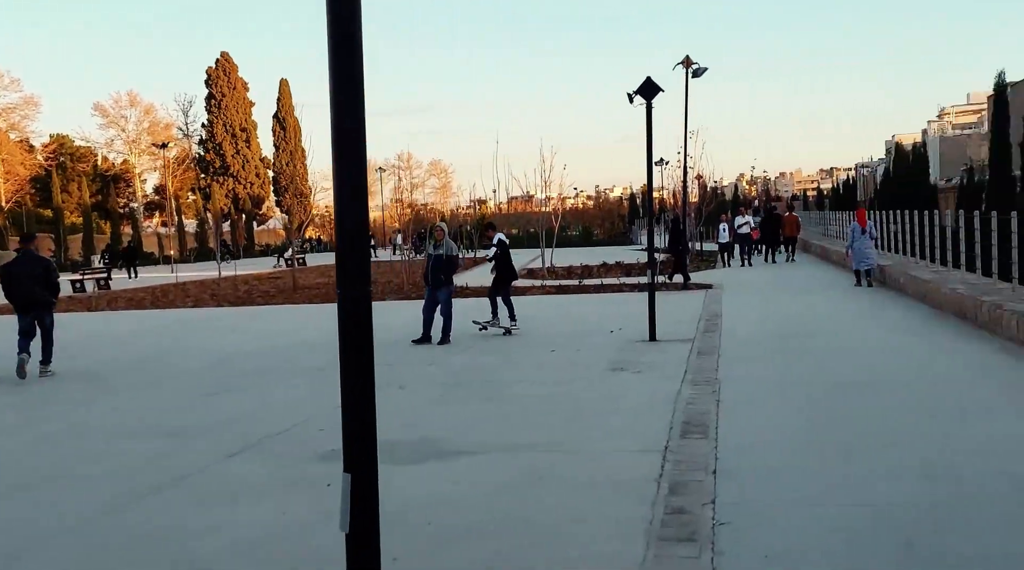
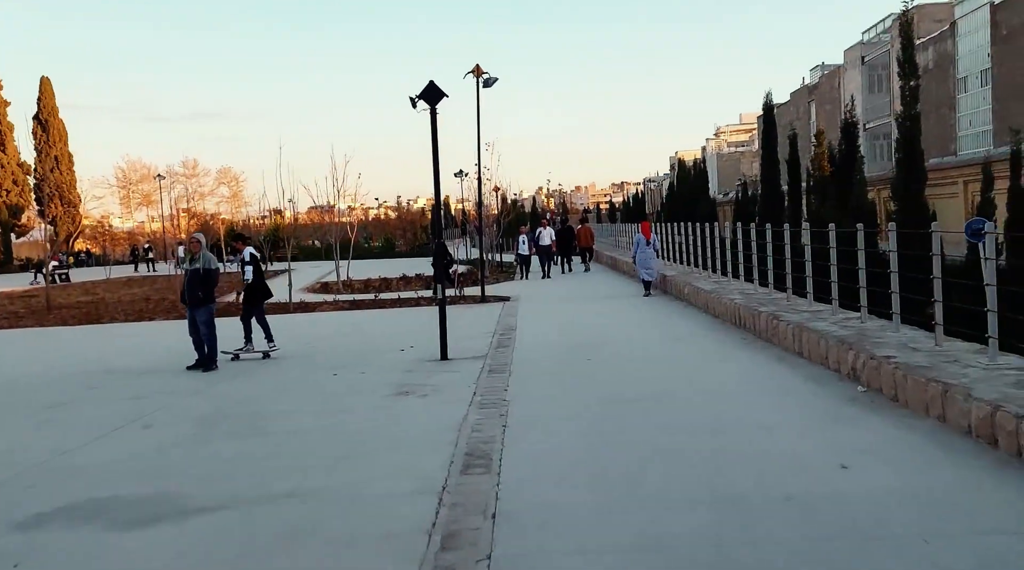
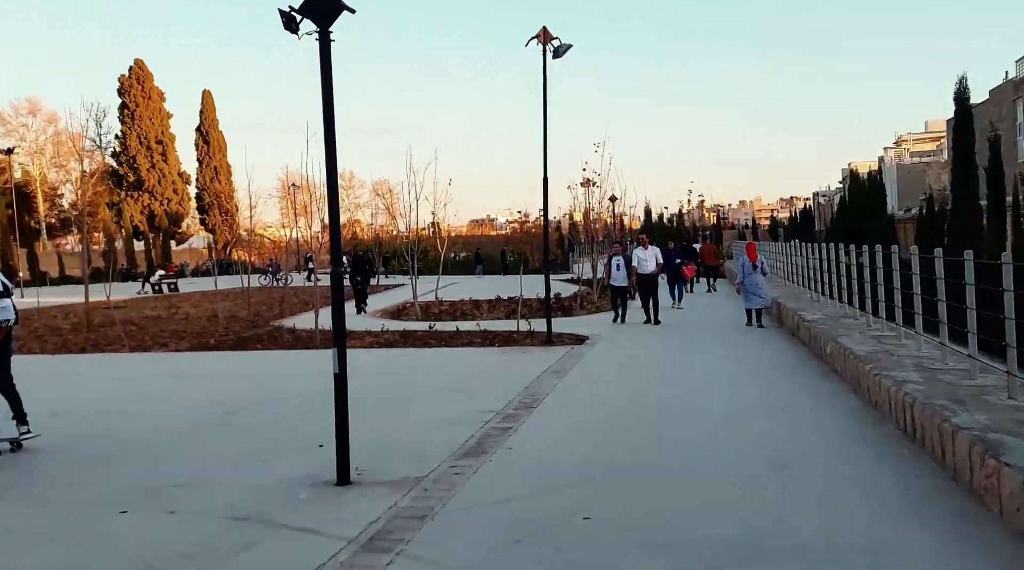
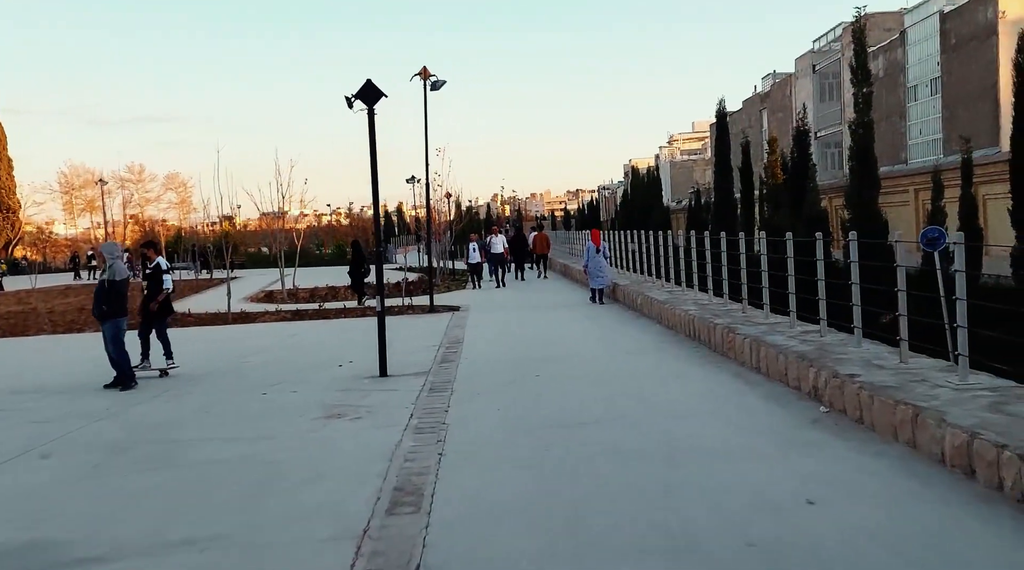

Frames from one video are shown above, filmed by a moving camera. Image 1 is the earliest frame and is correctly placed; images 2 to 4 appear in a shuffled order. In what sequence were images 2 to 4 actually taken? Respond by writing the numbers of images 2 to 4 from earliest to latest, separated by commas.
2, 4, 3
